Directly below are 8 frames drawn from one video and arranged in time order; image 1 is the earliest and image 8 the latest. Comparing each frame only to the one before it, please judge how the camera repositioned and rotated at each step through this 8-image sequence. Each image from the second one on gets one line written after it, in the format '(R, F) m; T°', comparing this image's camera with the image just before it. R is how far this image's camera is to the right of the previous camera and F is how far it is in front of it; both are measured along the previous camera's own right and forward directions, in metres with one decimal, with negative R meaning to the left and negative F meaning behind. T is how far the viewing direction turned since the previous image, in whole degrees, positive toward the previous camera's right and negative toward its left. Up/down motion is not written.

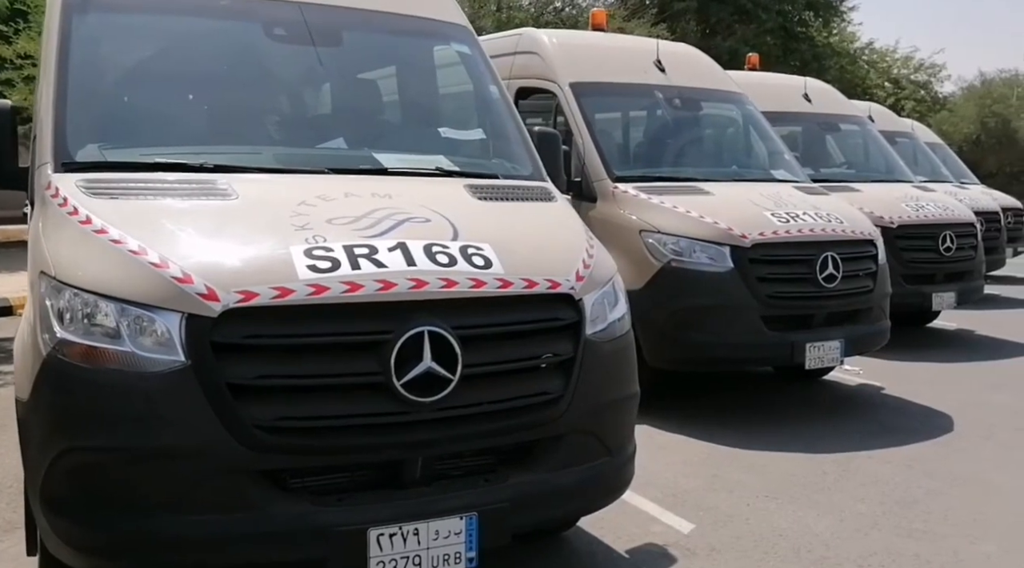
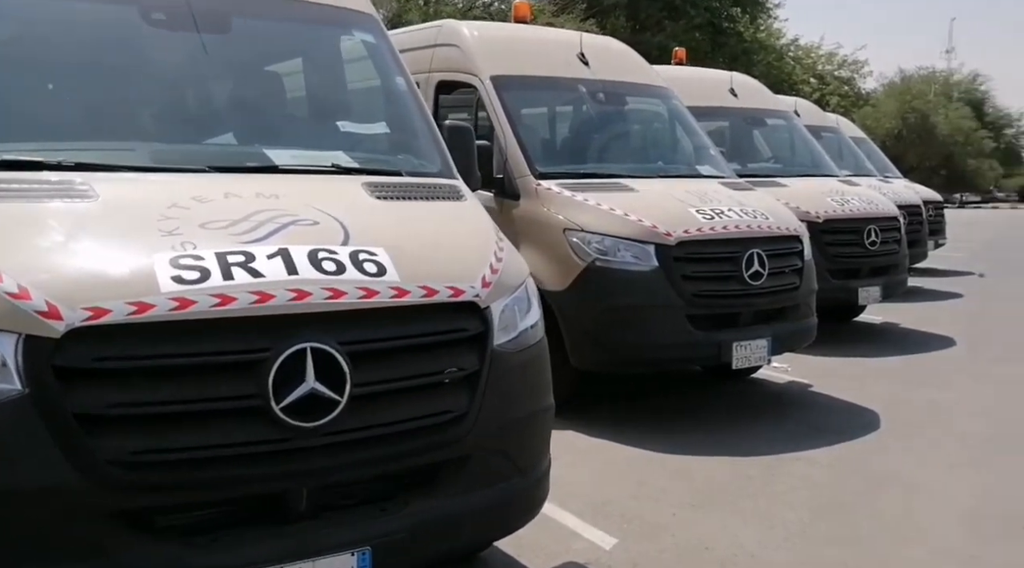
(+0.1, +0.2) m; +4°
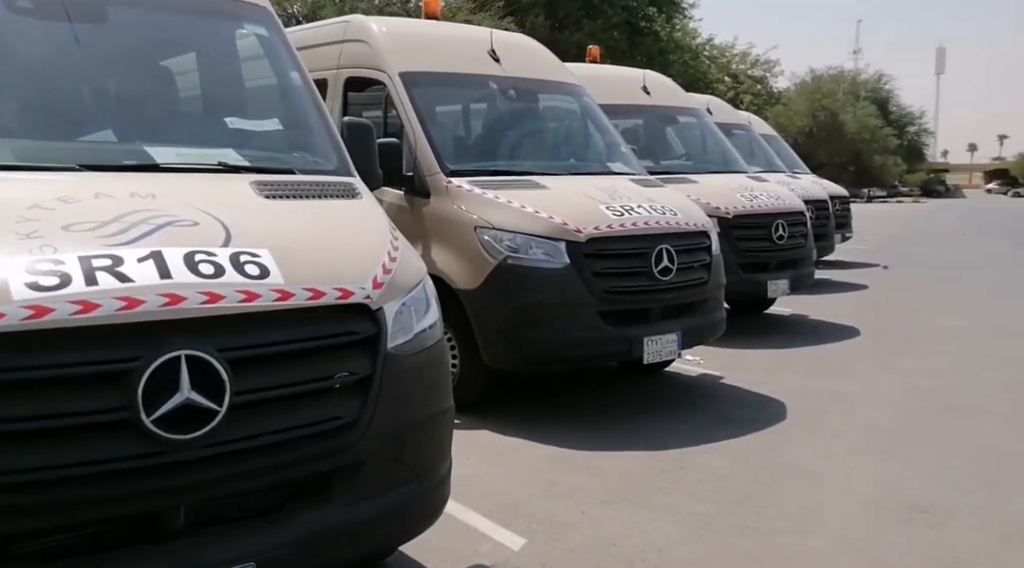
(+0.1, +0.1) m; +5°
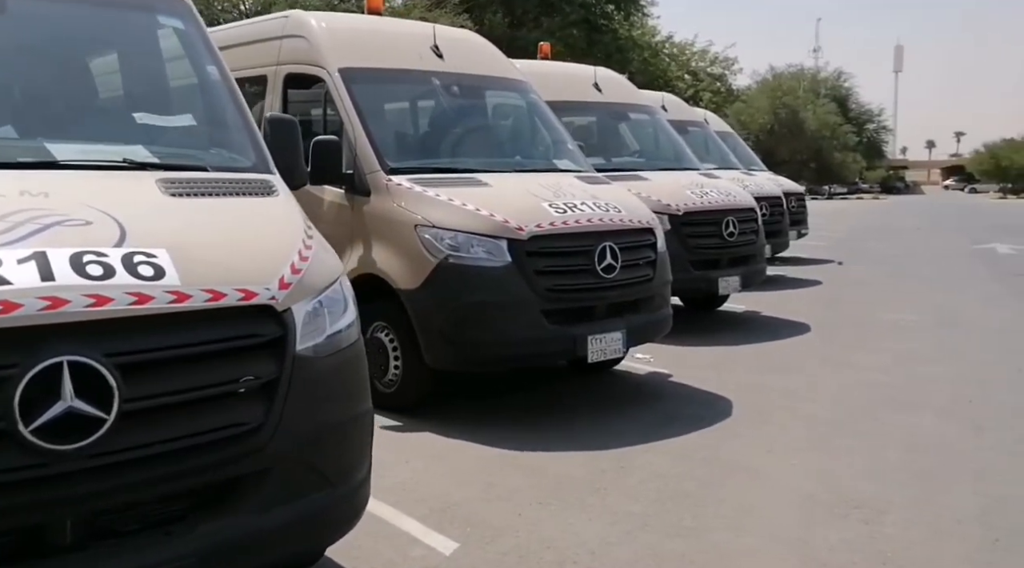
(+0.2, +0.1) m; +2°
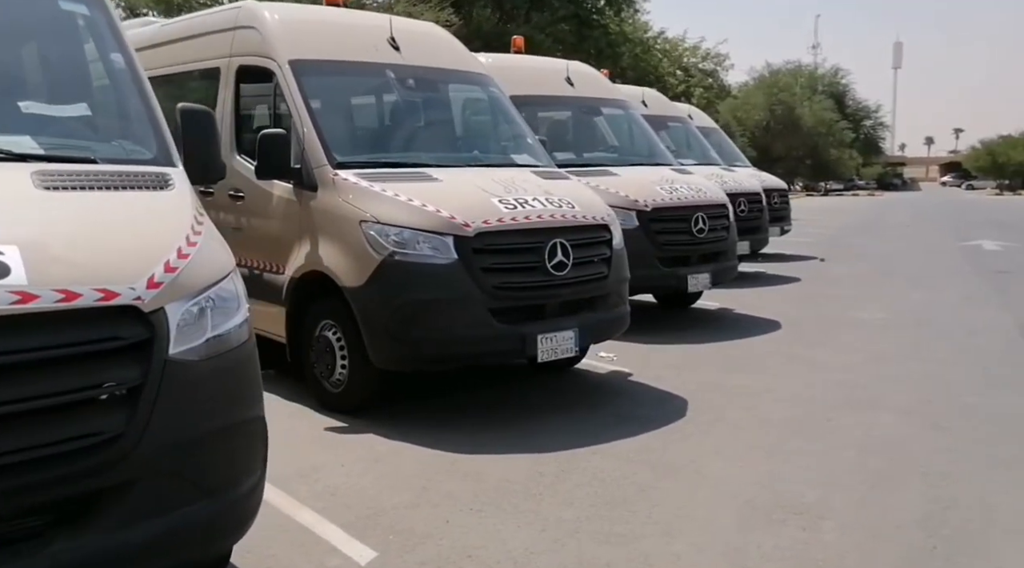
(+0.3, +0.1) m; 0°
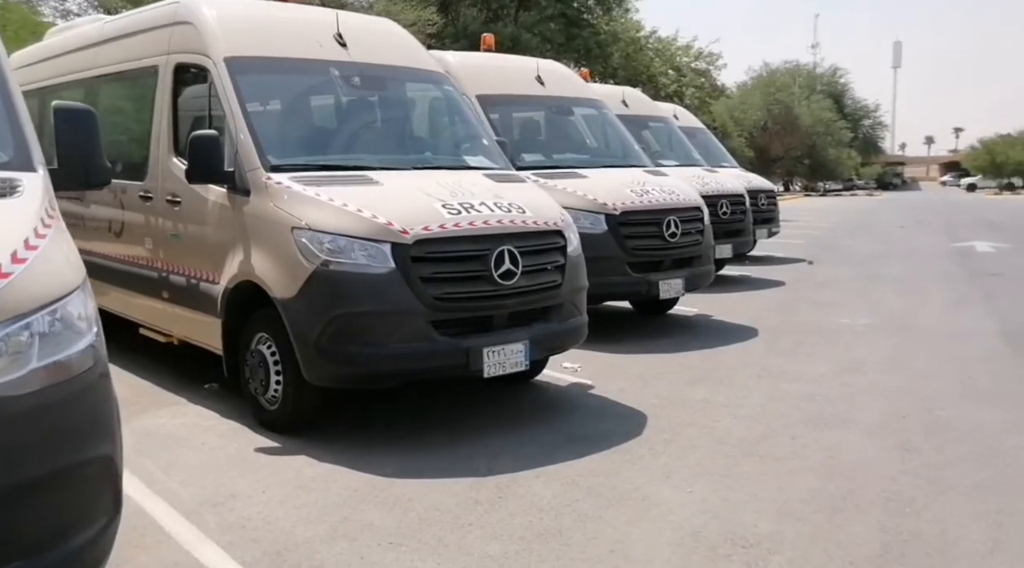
(+0.3, +0.3) m; 0°
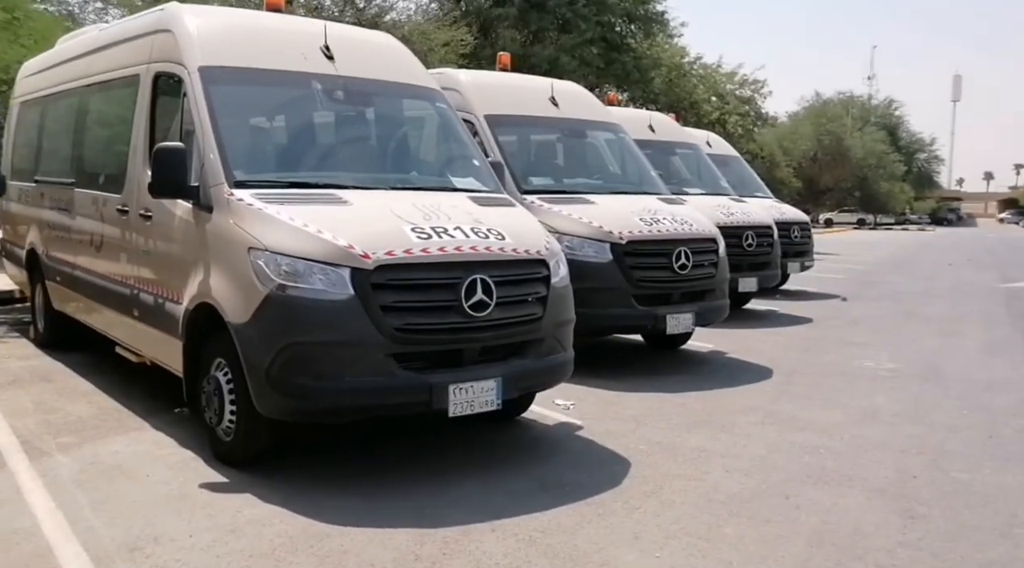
(+0.4, +0.4) m; -3°
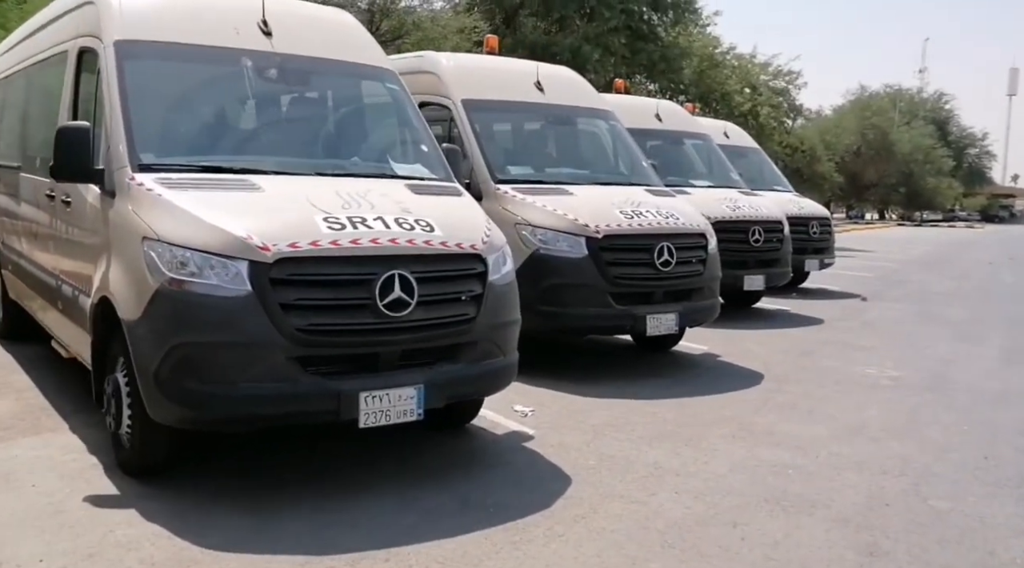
(+0.6, +0.5) m; -3°
